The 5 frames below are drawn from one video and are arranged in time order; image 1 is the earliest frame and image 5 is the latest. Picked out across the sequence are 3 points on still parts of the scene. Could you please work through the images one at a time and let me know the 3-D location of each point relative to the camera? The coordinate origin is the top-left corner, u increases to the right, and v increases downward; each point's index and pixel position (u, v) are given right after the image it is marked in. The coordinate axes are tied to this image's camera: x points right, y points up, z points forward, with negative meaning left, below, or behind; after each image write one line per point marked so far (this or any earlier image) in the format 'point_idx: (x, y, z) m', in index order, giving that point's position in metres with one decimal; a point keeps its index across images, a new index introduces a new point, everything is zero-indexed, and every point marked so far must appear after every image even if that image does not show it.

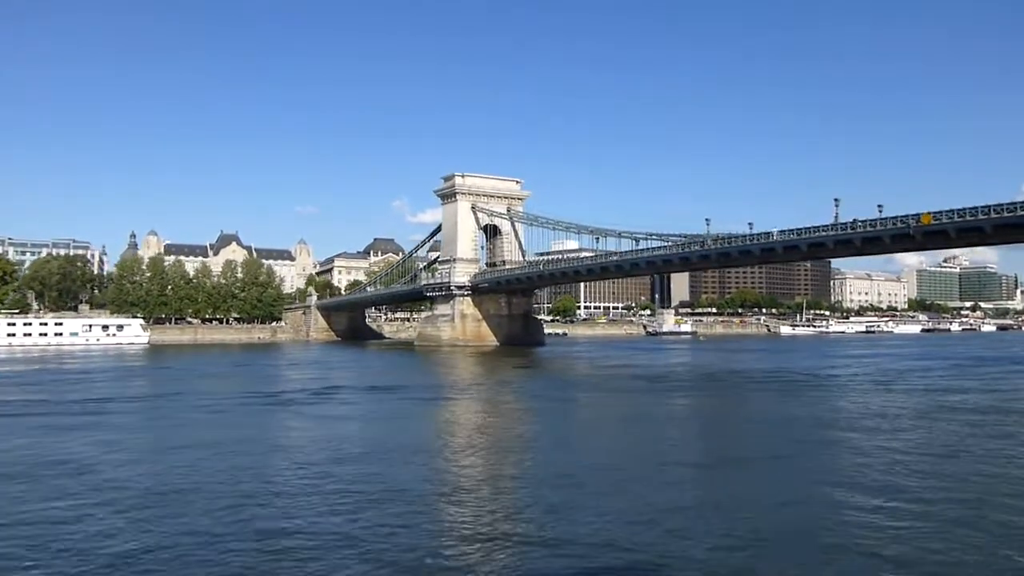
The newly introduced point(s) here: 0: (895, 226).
0: (+7.8, +1.3, +19.2) m
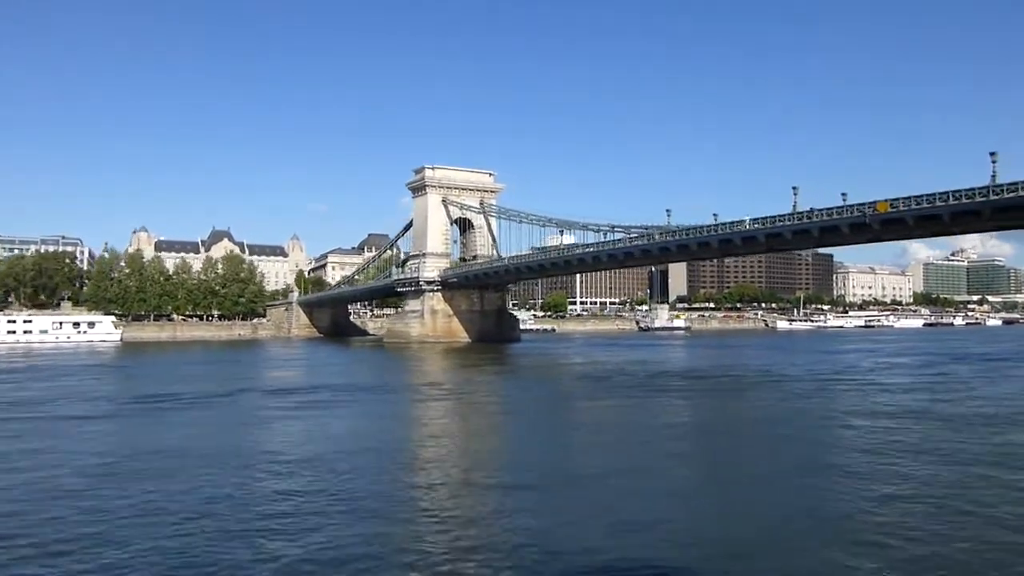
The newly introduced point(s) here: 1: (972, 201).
0: (+6.5, +1.4, +18.1) m
1: (+7.6, +1.4, +15.6) m
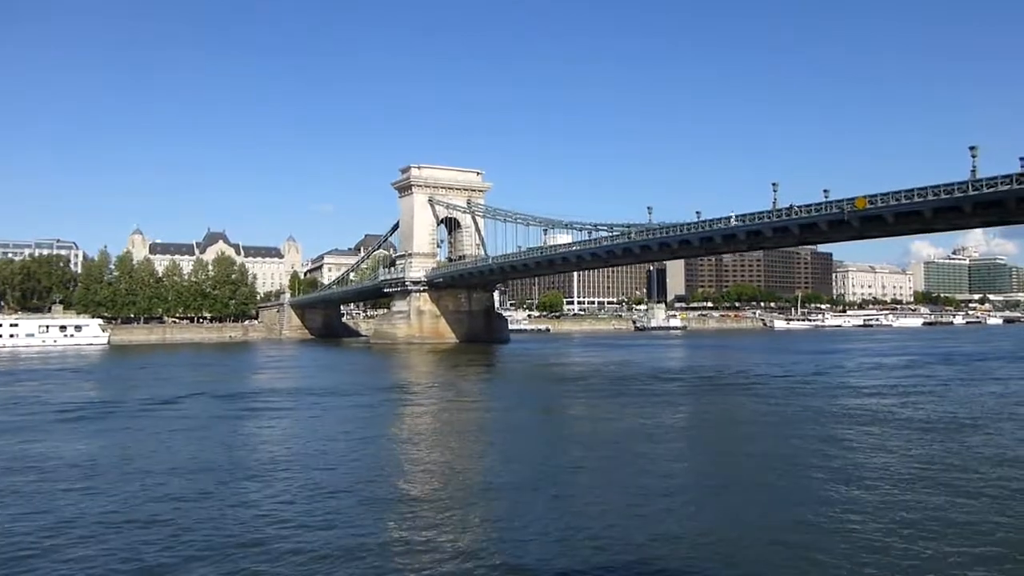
0: (+5.9, +1.4, +17.6) m
1: (+7.1, +1.5, +15.2) m
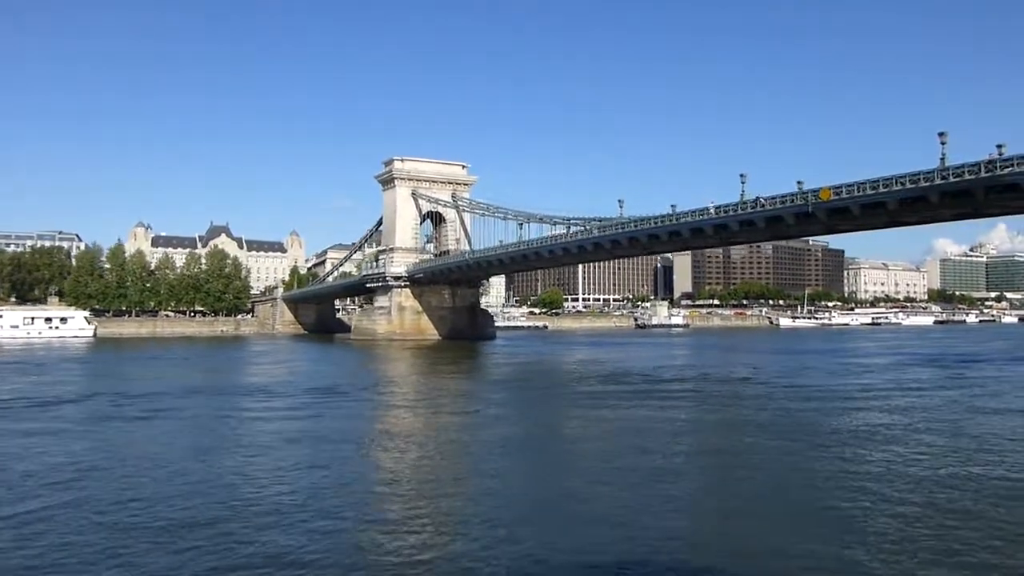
0: (+5.0, +1.5, +16.6) m
1: (+6.1, +1.5, +14.2) m
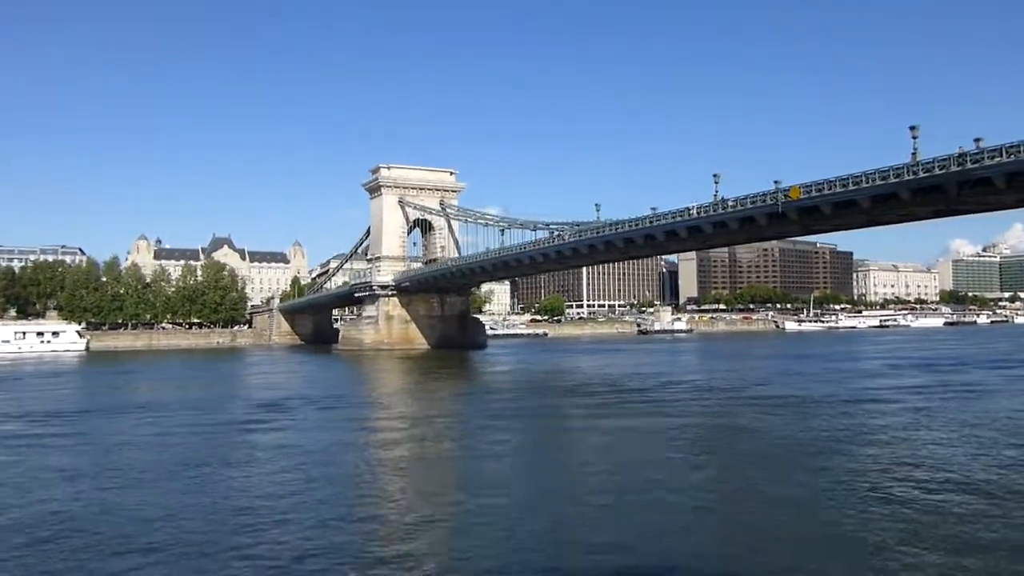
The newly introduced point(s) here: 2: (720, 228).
0: (+4.3, +1.4, +16.0) m
1: (+5.4, +1.5, +13.5) m
2: (+3.9, +1.1, +17.7) m
